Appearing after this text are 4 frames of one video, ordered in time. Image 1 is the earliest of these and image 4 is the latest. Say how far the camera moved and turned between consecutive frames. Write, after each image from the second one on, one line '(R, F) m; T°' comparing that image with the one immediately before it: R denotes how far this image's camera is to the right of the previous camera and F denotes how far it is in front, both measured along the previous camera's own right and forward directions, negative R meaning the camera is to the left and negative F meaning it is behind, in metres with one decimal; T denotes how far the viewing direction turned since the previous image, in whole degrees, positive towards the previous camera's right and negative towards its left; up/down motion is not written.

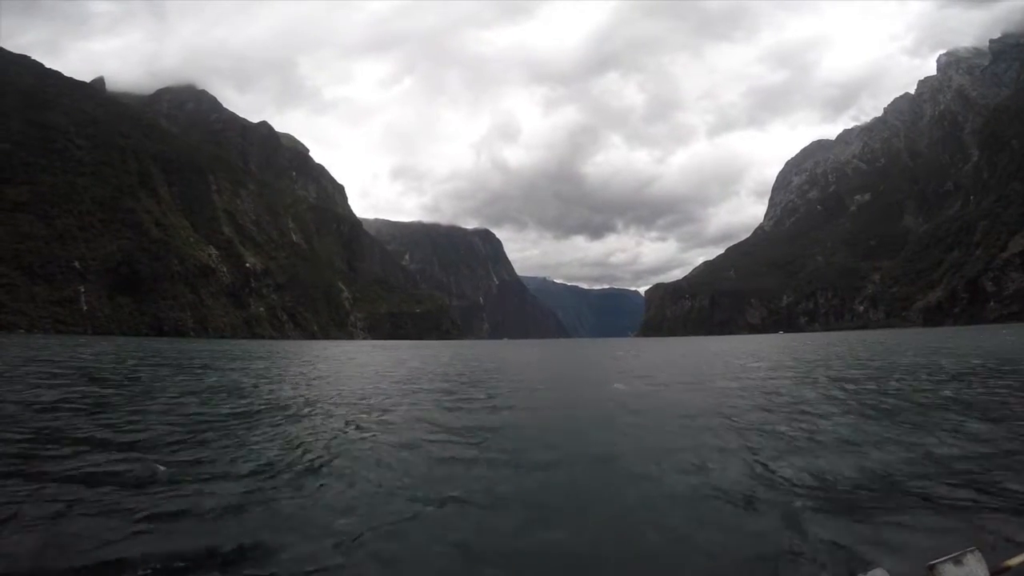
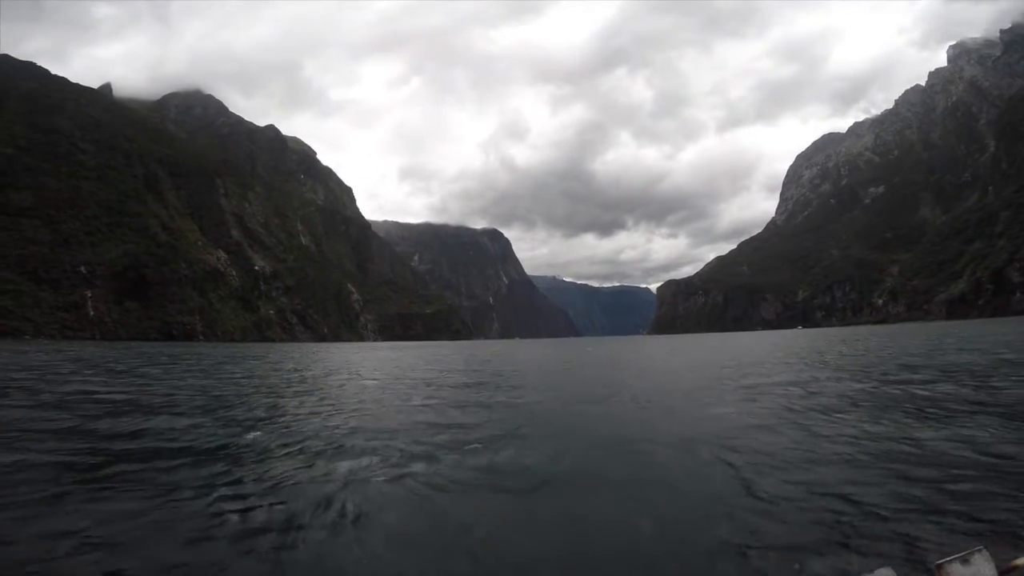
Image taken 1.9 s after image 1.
(-0.6, +2.0) m; -1°
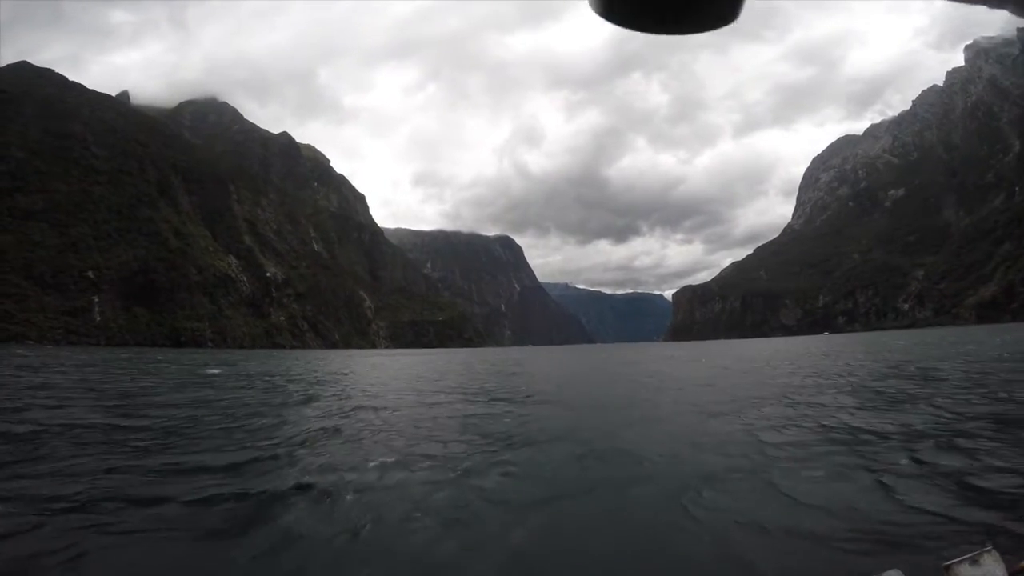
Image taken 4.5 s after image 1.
(-0.1, +2.4) m; -1°
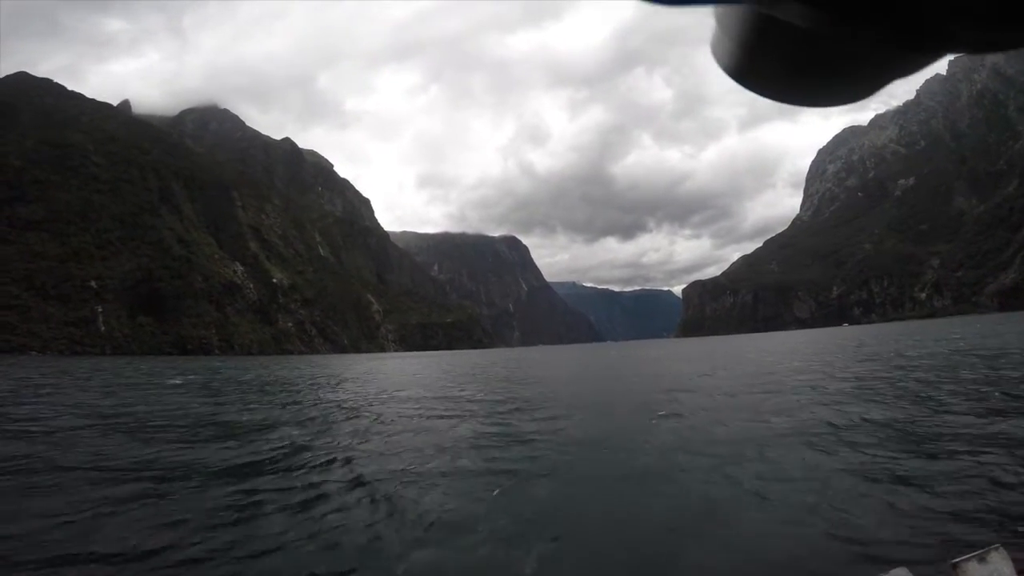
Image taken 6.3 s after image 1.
(-0.6, +1.8) m; -1°
